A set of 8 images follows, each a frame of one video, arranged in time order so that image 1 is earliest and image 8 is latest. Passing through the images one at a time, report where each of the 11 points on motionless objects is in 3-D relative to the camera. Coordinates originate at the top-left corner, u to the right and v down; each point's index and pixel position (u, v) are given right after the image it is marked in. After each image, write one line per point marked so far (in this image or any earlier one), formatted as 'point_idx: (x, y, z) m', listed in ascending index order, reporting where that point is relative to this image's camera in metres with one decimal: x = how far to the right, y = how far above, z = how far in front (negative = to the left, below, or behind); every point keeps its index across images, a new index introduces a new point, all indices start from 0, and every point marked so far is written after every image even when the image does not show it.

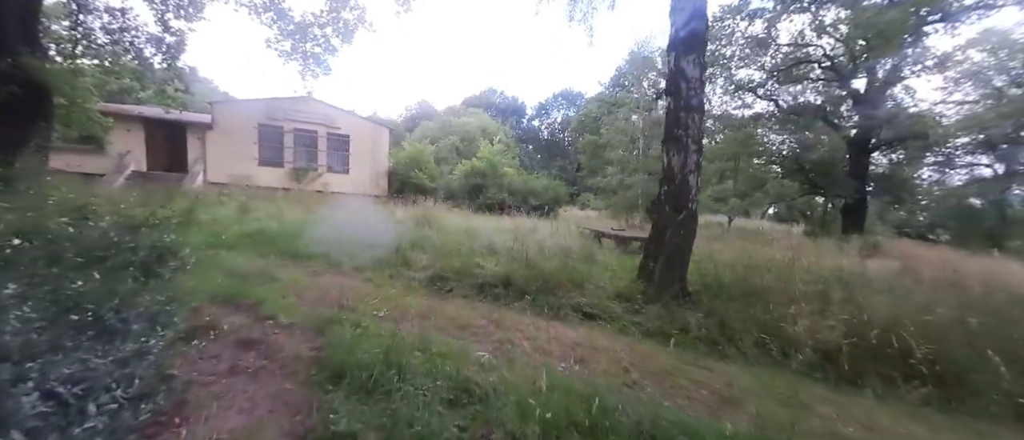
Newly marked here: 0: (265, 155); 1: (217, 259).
0: (-10.1, +2.6, +15.3) m
1: (-4.3, -0.5, +5.4) m
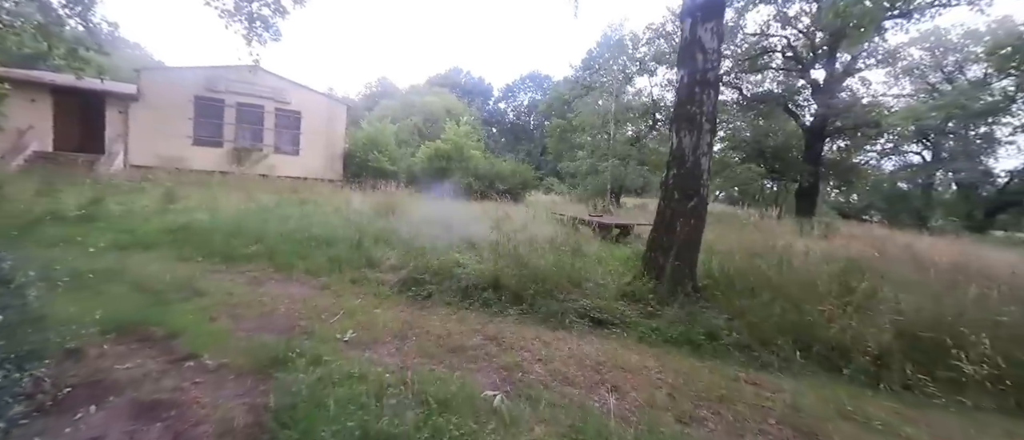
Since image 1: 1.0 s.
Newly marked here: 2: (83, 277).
0: (-11.3, +2.9, +13.2) m
1: (-4.3, -0.5, +4.1) m
2: (-4.3, -0.6, +3.7) m
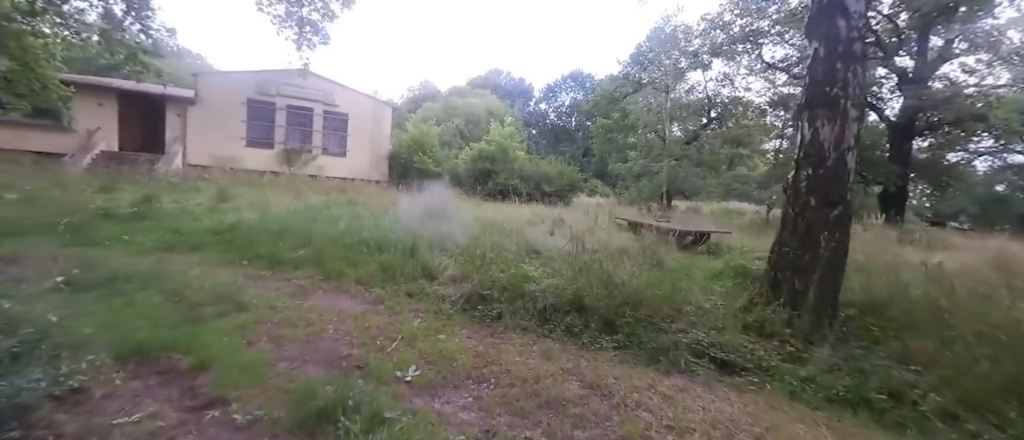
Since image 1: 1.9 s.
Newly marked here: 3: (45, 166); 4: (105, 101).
0: (-9.4, +3.0, +13.4) m
1: (-3.5, -0.5, +3.7) m
2: (-3.5, -0.6, +3.3) m
3: (-10.5, +1.1, +8.3) m
4: (-13.5, +3.8, +12.2) m
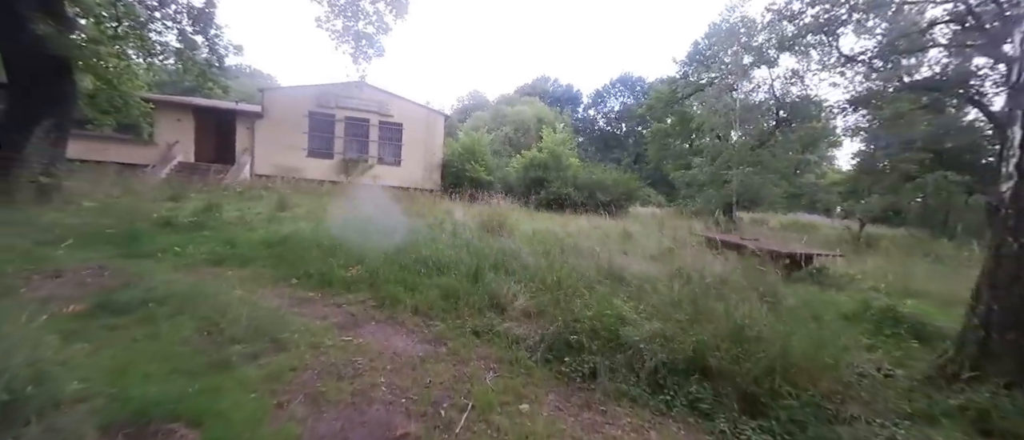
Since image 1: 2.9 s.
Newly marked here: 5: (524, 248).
0: (-7.3, +2.8, +13.7) m
1: (-2.7, -0.6, +3.2) m
2: (-2.8, -0.7, +2.9) m
3: (-9.0, +1.0, +8.7) m
4: (-11.5, +3.7, +13.0) m
5: (+0.2, -0.4, +5.8) m
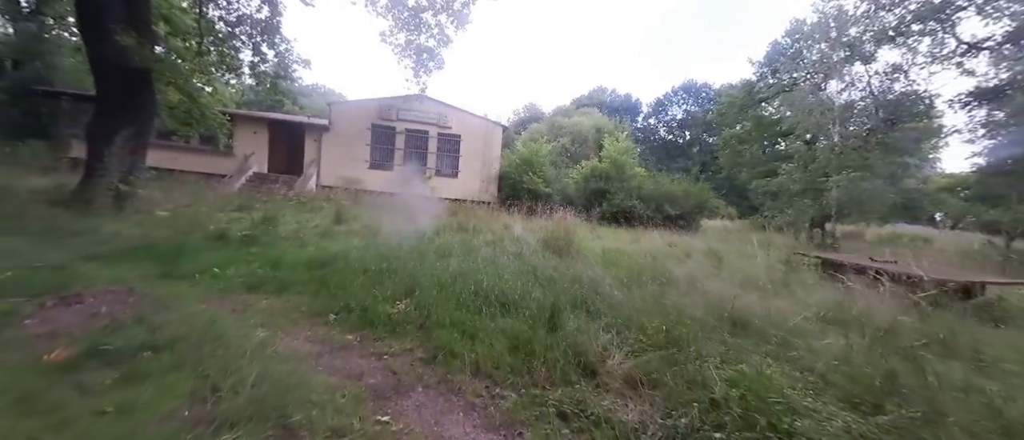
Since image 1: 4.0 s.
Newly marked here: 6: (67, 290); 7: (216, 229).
0: (-5.1, +2.3, +13.7) m
1: (-2.1, -0.8, +2.6) m
2: (-2.2, -0.8, +2.2) m
3: (-7.5, +0.8, +9.0) m
4: (-9.3, +3.4, +13.6) m
5: (+1.2, -0.7, +4.7) m
6: (-3.6, -0.6, +3.0) m
7: (-4.4, -0.1, +5.6) m
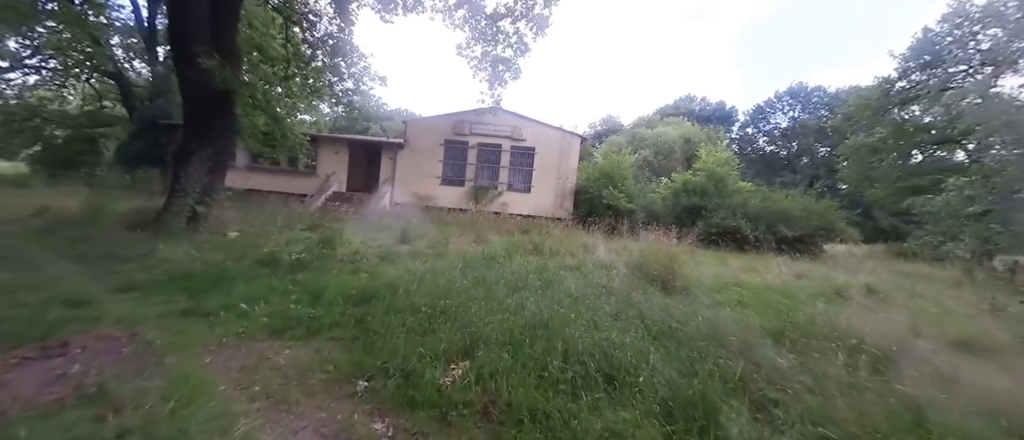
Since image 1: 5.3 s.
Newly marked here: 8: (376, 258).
0: (-2.4, +1.7, +13.3) m
1: (-1.5, -0.9, +1.7) m
2: (-1.7, -1.0, +1.4) m
3: (-5.7, +0.4, +9.1) m
4: (-6.6, +2.7, +14.0) m
5: (+2.1, -1.0, +3.2) m
6: (-3.0, -0.7, +2.4) m
7: (-3.3, -0.4, +5.1) m
8: (-2.0, -0.5, +5.6) m
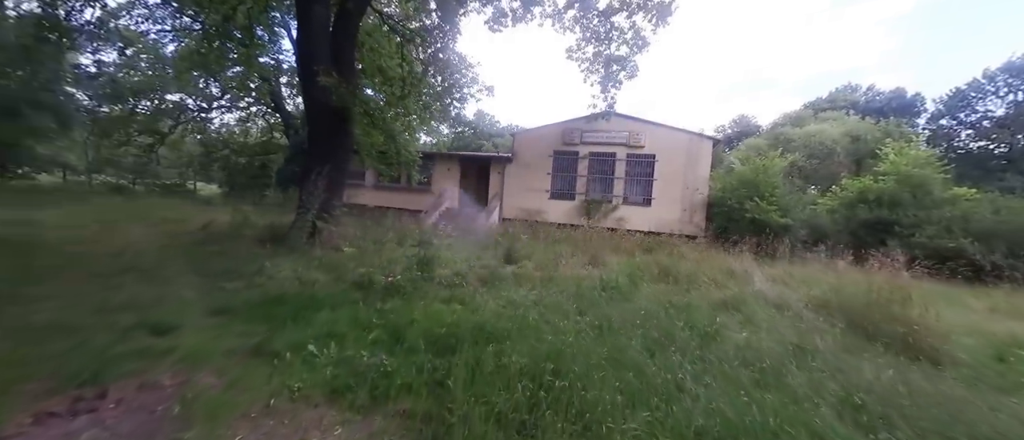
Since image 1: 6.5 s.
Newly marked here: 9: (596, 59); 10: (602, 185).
0: (+1.4, +1.2, +12.5) m
1: (-1.1, -1.0, +1.0) m
2: (-1.4, -1.1, +0.7) m
3: (-2.9, -0.1, +9.3) m
4: (-2.4, +2.1, +14.4) m
5: (+2.8, -1.1, +1.4) m
6: (-2.3, -0.9, +2.1) m
7: (-1.8, -0.7, +4.7) m
8: (-0.4, -0.8, +4.9) m
9: (+1.9, +3.7, +8.3) m
10: (+2.9, +1.2, +12.2) m
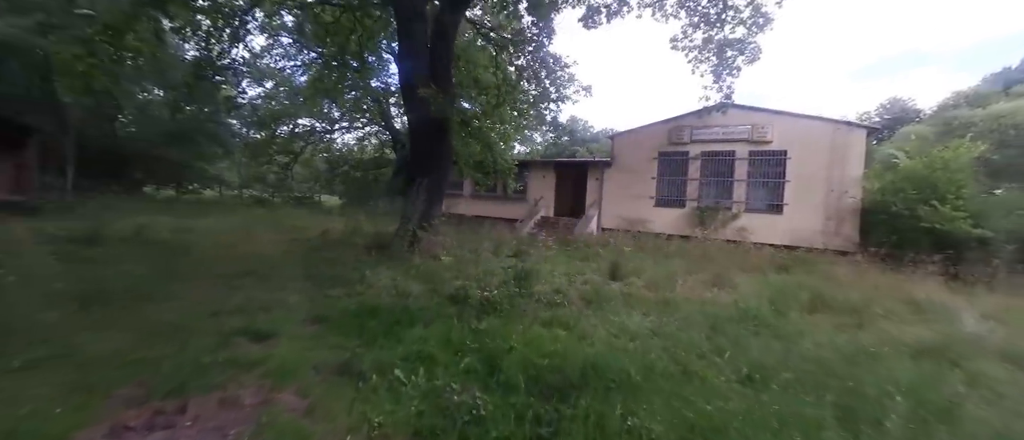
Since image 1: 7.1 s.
0: (+4.5, +0.9, +11.3) m
1: (-0.8, -1.1, +0.7) m
2: (-1.1, -1.1, +0.5) m
3: (-0.6, -0.3, +9.2) m
4: (+1.3, +1.8, +14.0) m
5: (+3.1, -1.1, +0.1) m
6: (-1.7, -0.9, +2.1) m
7: (-0.5, -0.8, +4.5) m
8: (+0.8, -0.9, +4.3) m
9: (+3.9, +3.5, +7.2) m
10: (+5.9, +0.9, +10.7) m
